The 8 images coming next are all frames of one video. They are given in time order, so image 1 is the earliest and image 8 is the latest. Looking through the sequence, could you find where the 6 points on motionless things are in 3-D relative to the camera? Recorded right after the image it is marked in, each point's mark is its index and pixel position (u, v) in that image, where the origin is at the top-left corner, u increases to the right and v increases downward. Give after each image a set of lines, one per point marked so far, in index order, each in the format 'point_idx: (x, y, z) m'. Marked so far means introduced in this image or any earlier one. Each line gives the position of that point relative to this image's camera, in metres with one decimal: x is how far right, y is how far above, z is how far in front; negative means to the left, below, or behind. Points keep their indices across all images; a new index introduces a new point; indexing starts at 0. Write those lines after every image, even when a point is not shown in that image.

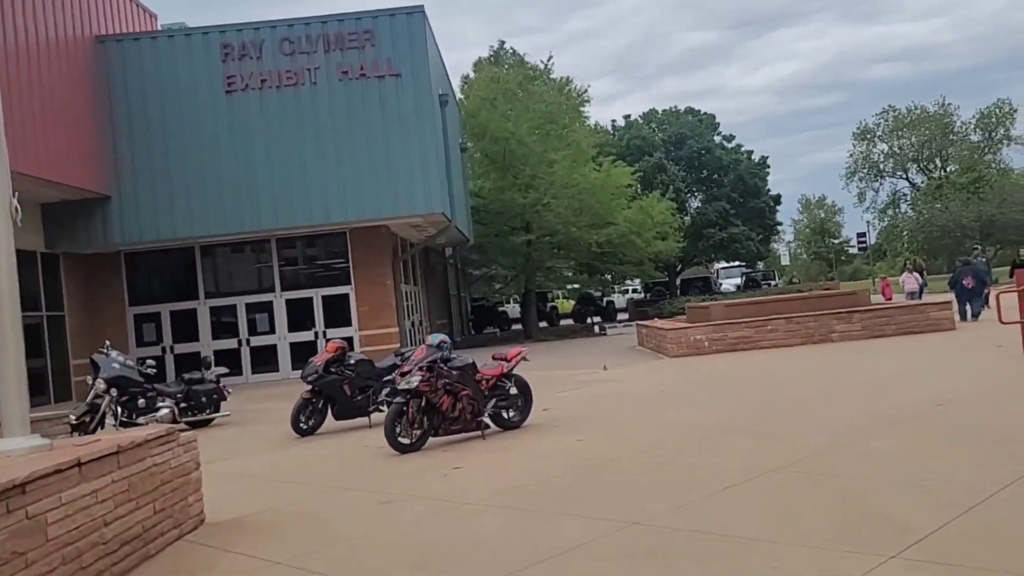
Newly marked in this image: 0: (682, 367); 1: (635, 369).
0: (+3.1, -1.4, +18.3) m
1: (+2.3, -1.5, +19.0) m
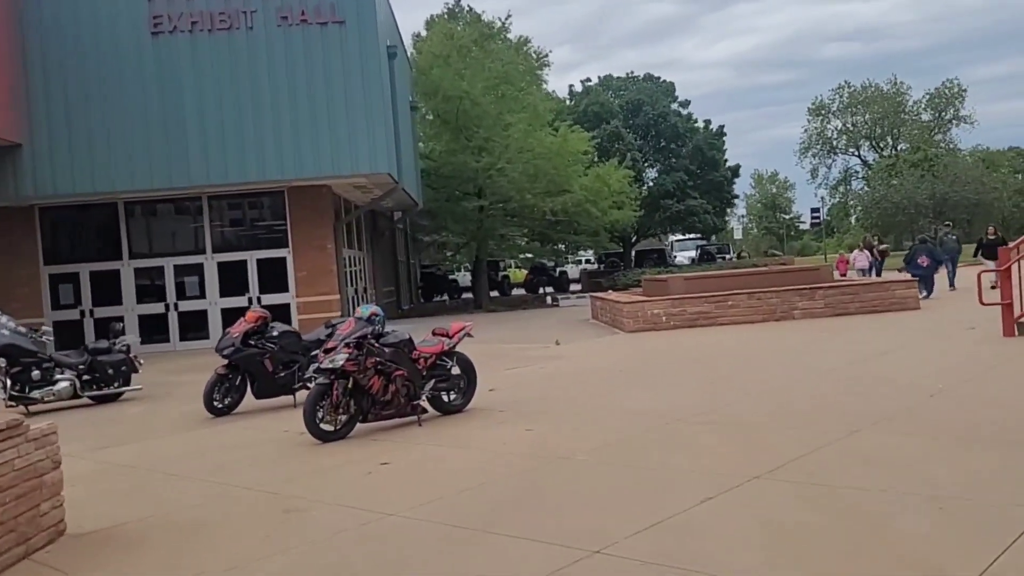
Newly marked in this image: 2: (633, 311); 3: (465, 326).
0: (+2.2, -0.9, +17.2) m
1: (+1.3, -1.0, +17.8) m
2: (+2.4, -0.5, +19.8) m
3: (-0.5, -0.4, +10.1) m
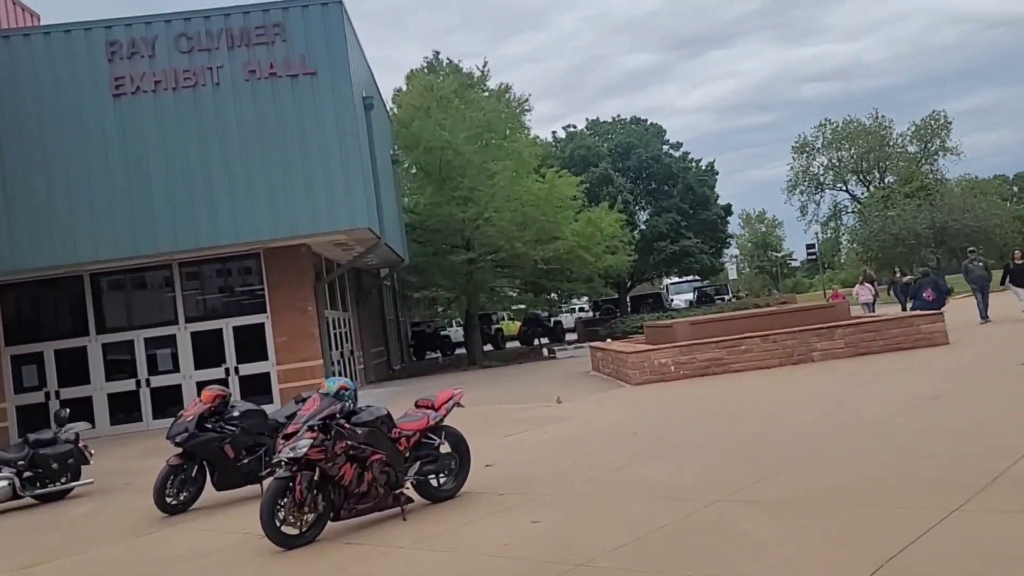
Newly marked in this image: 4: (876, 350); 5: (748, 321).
0: (+2.1, -1.7, +15.7) m
1: (+1.3, -1.8, +16.3) m
2: (+2.3, -1.4, +18.3) m
3: (-0.5, -0.9, +8.6) m
4: (+6.8, -1.2, +18.8) m
5: (+4.6, -0.6, +19.9) m
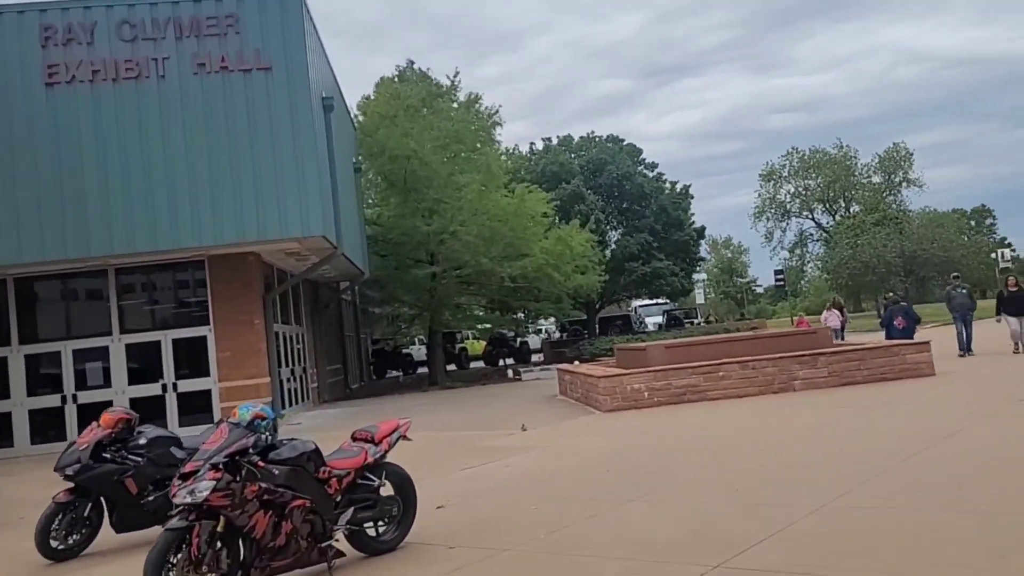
0: (+1.5, -2.0, +14.4) m
1: (+0.7, -2.1, +15.0) m
2: (+1.6, -1.7, +17.0) m
3: (-0.8, -1.0, +7.2) m
4: (+6.1, -1.6, +17.6) m
5: (+4.0, -1.1, +18.7) m
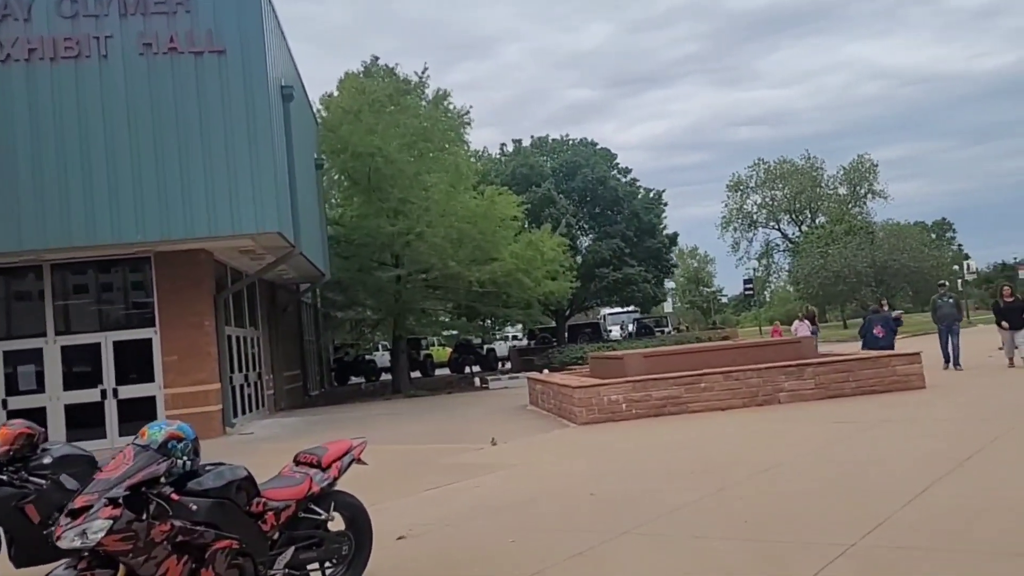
0: (+1.1, -2.0, +13.2) m
1: (+0.3, -2.1, +13.8) m
2: (+1.1, -1.7, +15.9) m
3: (-1.0, -0.9, +6.0) m
4: (+5.6, -1.7, +16.6) m
5: (+3.4, -1.2, +17.6) m
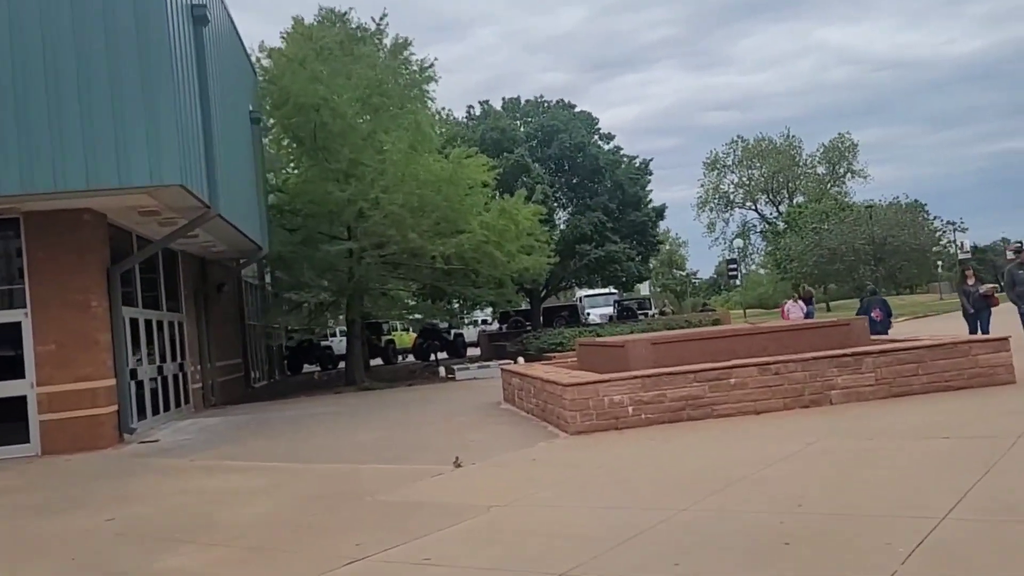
0: (+0.9, -1.7, +9.4) m
1: (0.0, -1.8, +10.0) m
2: (+0.8, -1.3, +12.0) m
3: (-1.0, -0.7, +2.1) m
4: (+5.2, -1.3, +13.0) m
5: (+3.0, -0.7, +13.9) m
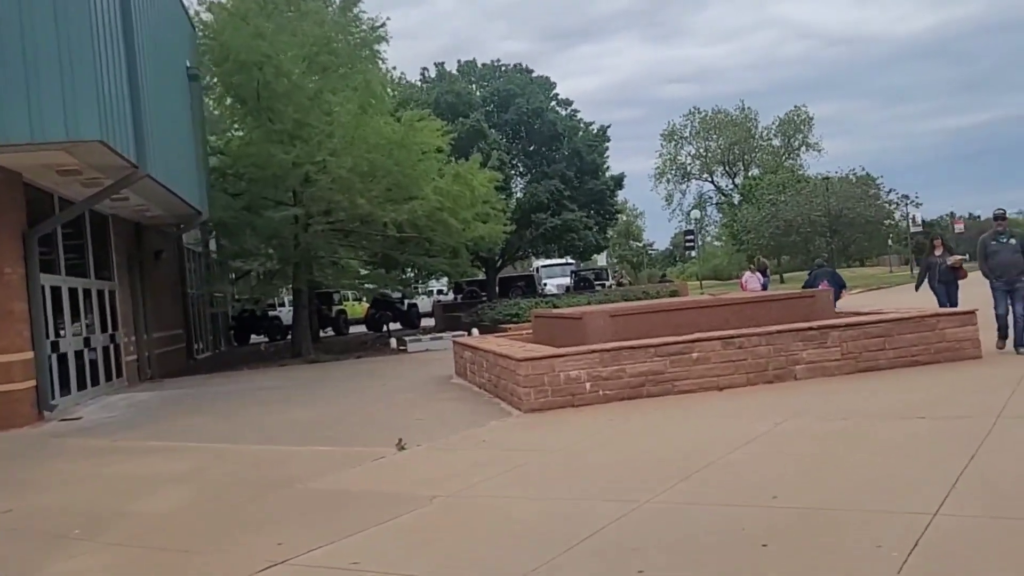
0: (+0.4, -1.4, +8.6) m
1: (-0.5, -1.5, +9.1) m
2: (+0.2, -1.0, +11.2) m
3: (-1.1, -0.6, +1.2) m
4: (+4.6, -0.9, +12.3) m
5: (+2.4, -0.3, +13.1) m
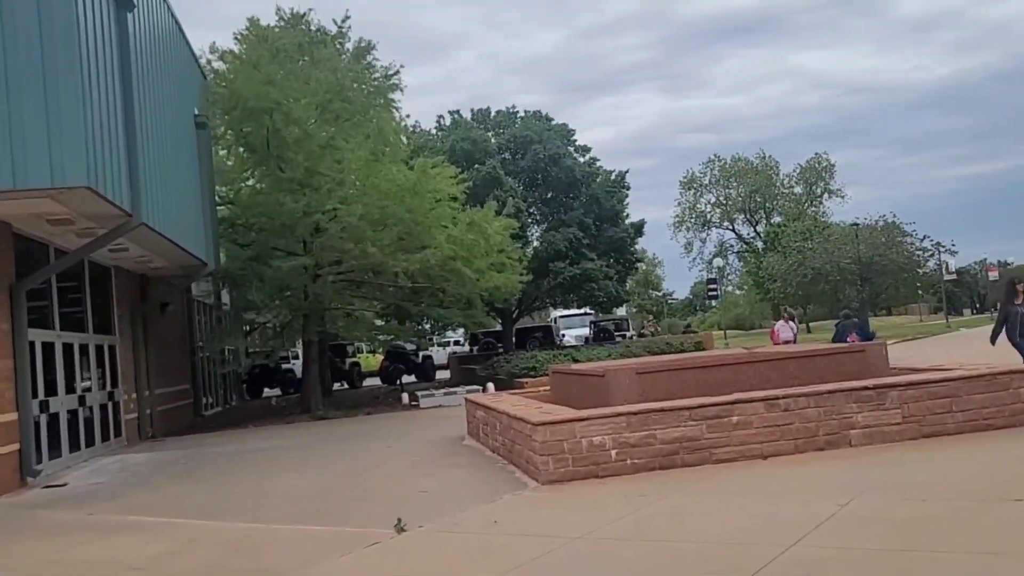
0: (+0.5, -1.8, +7.5) m
1: (-0.4, -1.9, +8.0) m
2: (+0.4, -1.6, +10.1) m
3: (-1.2, -0.7, +0.2) m
4: (+4.8, -1.6, +11.1) m
5: (+2.6, -1.0, +12.0) m
